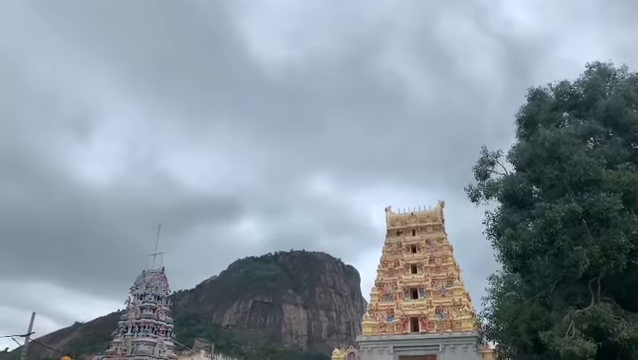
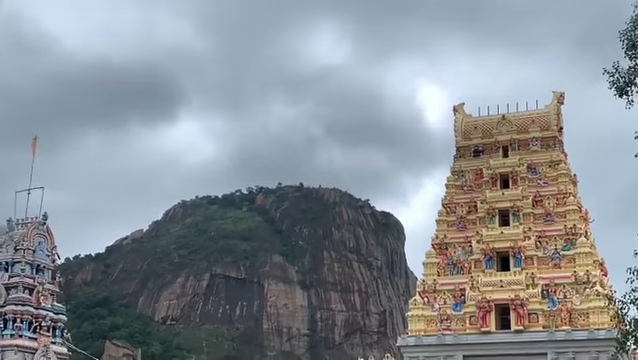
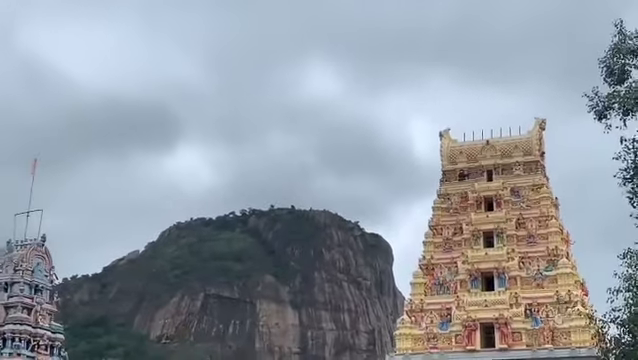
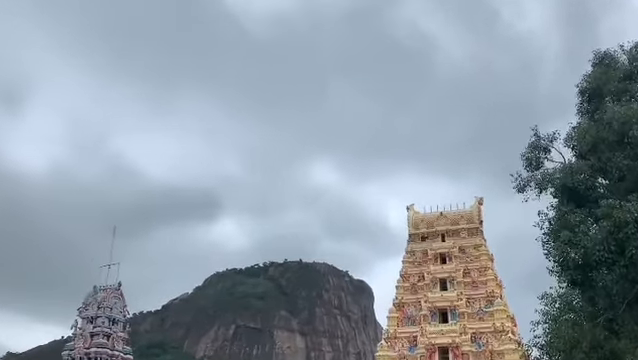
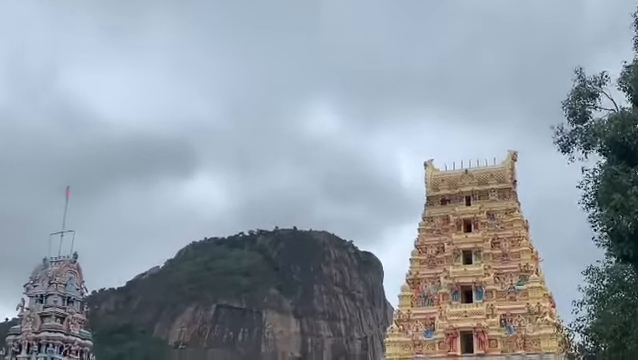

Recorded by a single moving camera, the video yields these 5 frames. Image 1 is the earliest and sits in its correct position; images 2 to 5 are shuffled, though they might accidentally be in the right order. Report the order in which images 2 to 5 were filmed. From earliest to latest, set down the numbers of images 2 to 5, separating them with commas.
4, 5, 3, 2
